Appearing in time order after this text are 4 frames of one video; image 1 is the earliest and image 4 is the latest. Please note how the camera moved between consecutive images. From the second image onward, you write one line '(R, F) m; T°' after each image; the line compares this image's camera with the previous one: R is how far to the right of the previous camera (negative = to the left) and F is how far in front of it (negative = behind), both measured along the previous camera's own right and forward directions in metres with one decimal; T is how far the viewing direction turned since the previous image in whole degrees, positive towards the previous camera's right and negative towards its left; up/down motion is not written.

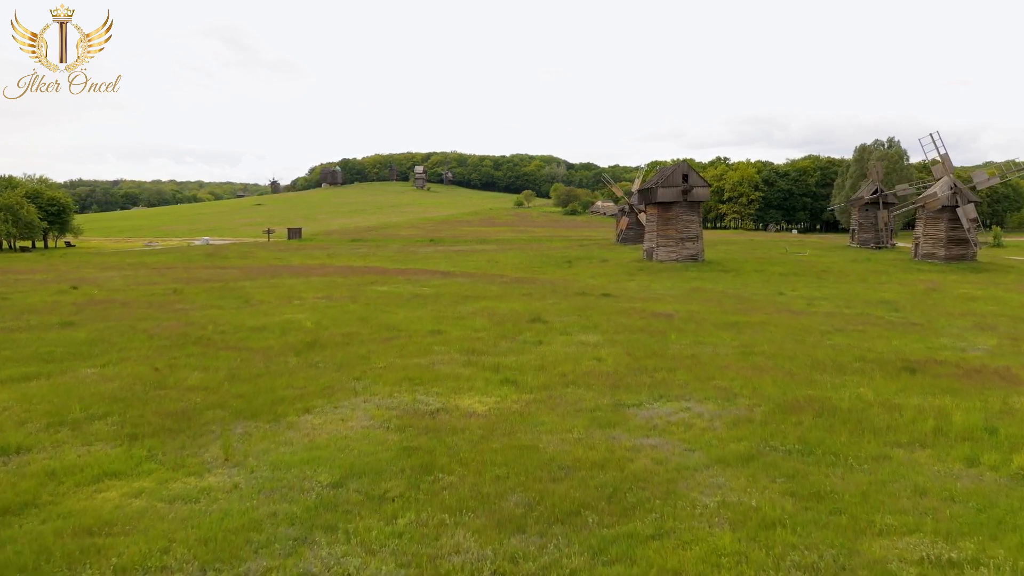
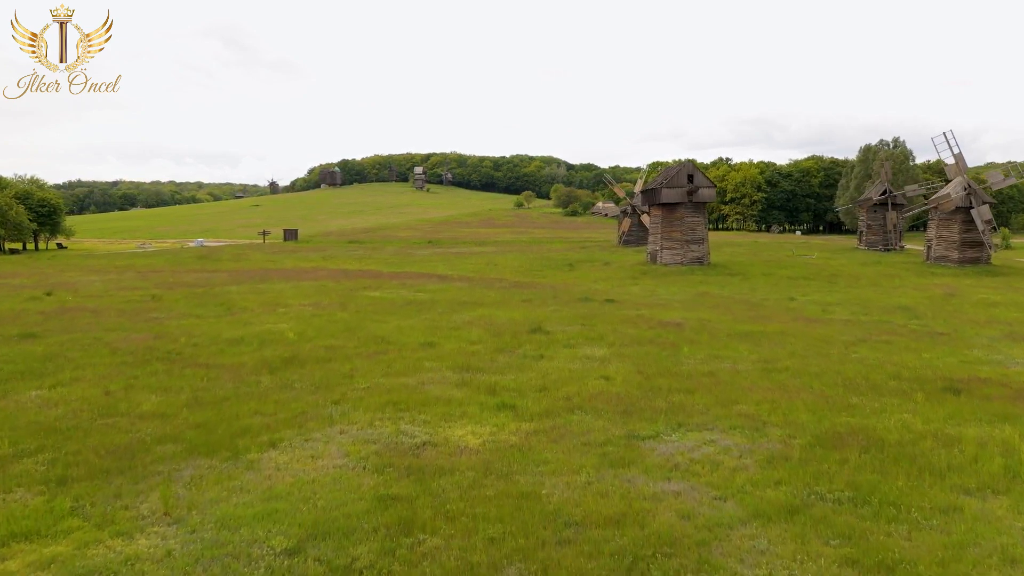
(0.0, +1.6) m; 0°
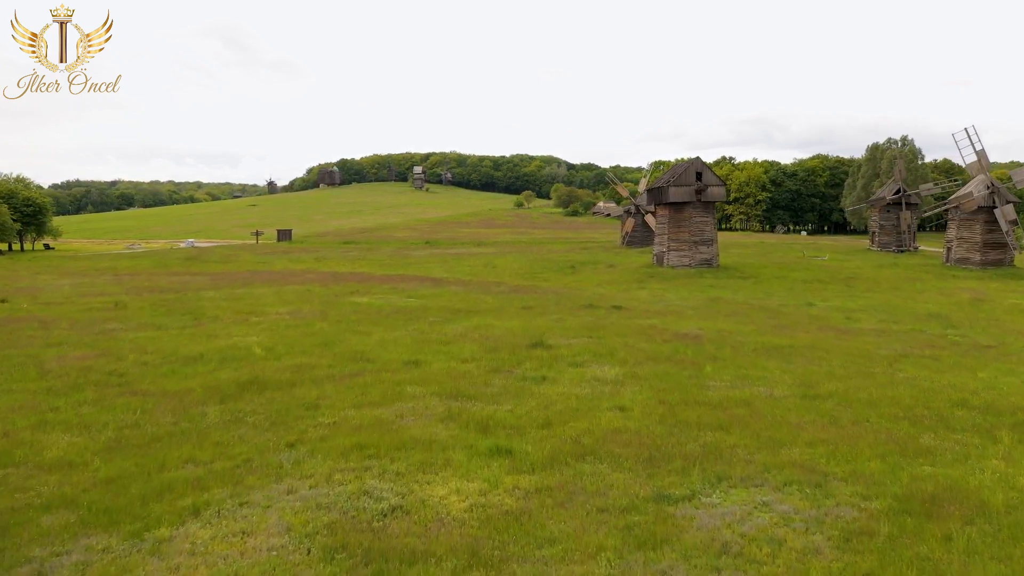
(0.0, +2.4) m; 0°
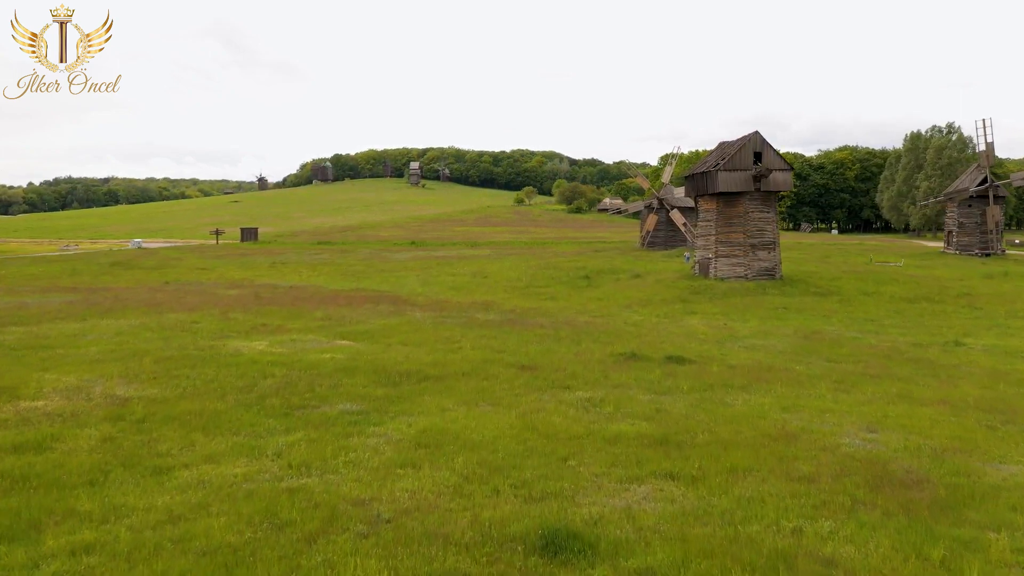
(+0.1, +11.7) m; 0°
